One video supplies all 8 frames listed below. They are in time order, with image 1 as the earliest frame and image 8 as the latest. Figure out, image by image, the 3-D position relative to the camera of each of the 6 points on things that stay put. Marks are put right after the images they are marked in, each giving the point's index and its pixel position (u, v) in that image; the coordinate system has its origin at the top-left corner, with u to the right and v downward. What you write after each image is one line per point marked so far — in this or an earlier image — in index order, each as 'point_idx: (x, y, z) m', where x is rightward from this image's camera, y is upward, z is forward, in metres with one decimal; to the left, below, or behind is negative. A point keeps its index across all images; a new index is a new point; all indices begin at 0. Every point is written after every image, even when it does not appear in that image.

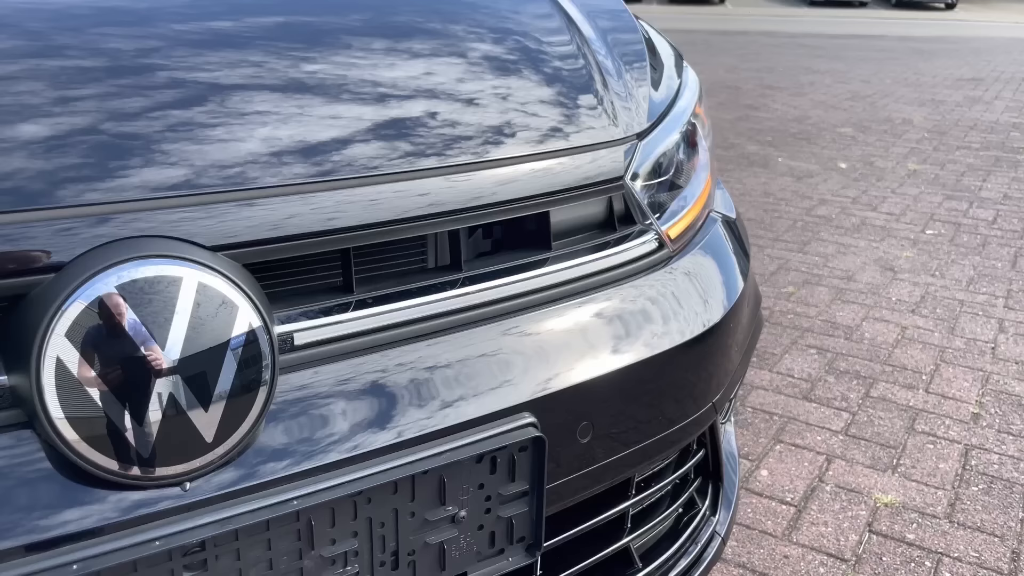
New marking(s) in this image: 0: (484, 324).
0: (0.0, 0.0, +0.9) m
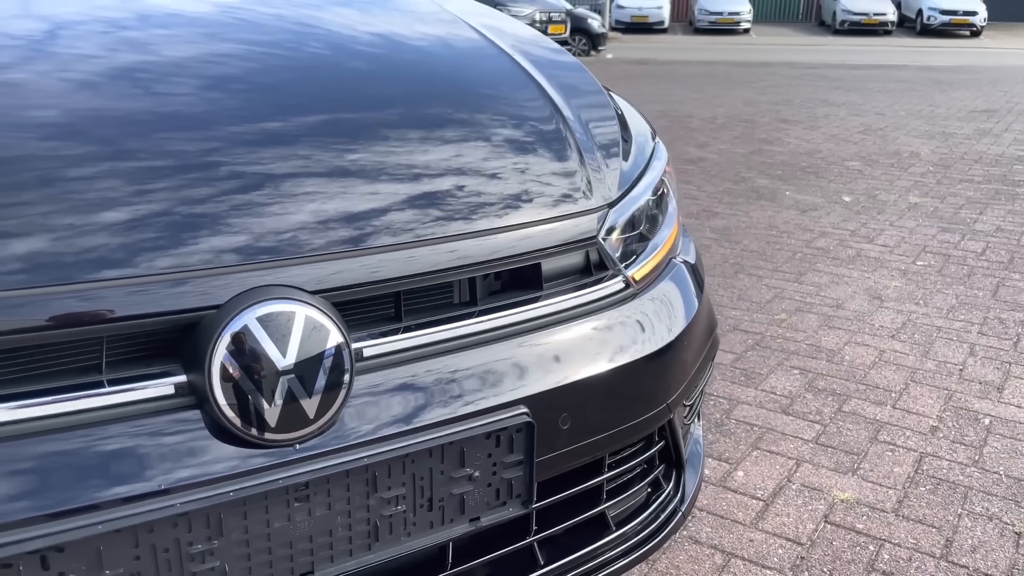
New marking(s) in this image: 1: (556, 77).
0: (0.0, -0.1, +1.2) m
1: (0.0, +0.5, +1.8) m
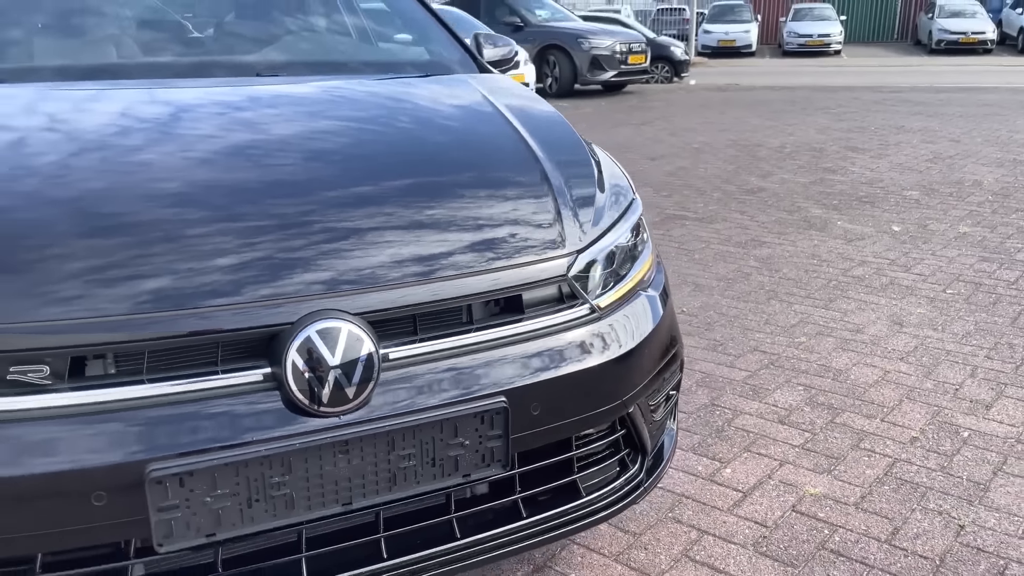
0: (-0.1, -0.1, +1.7) m
1: (+0.1, +0.4, +2.3) m
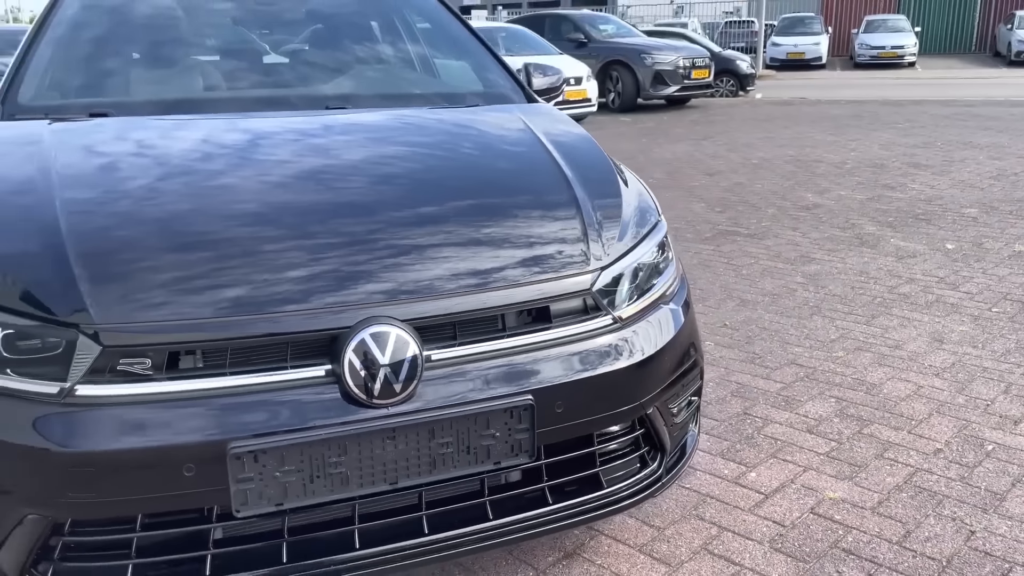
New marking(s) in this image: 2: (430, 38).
0: (0.0, -0.2, +1.9) m
1: (+0.2, +0.4, +2.5) m
2: (-0.4, +1.1, +3.8) m
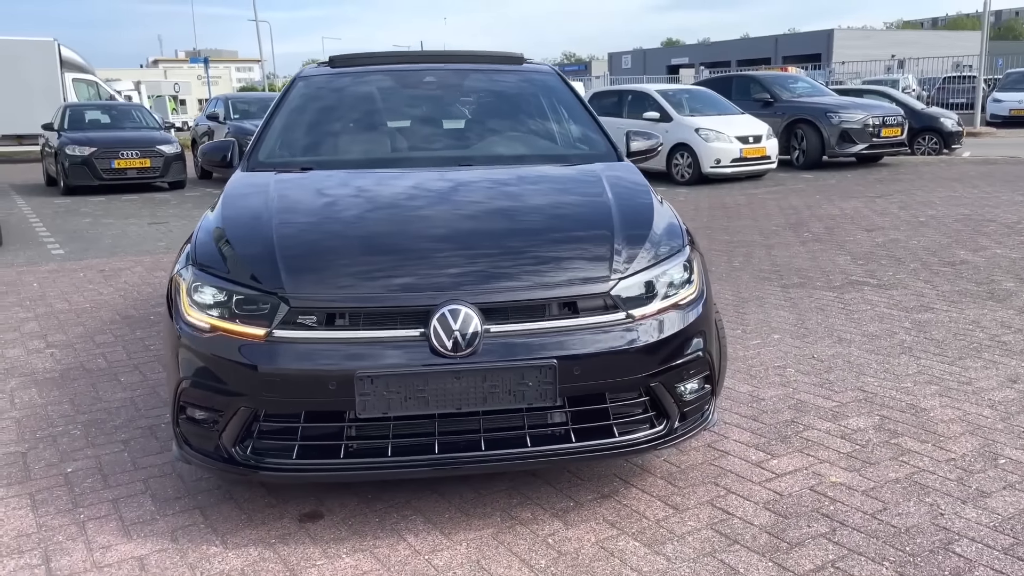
0: (+0.1, -0.1, +2.8) m
1: (+0.5, +0.3, +3.4) m
2: (+0.3, +1.0, +4.8) m
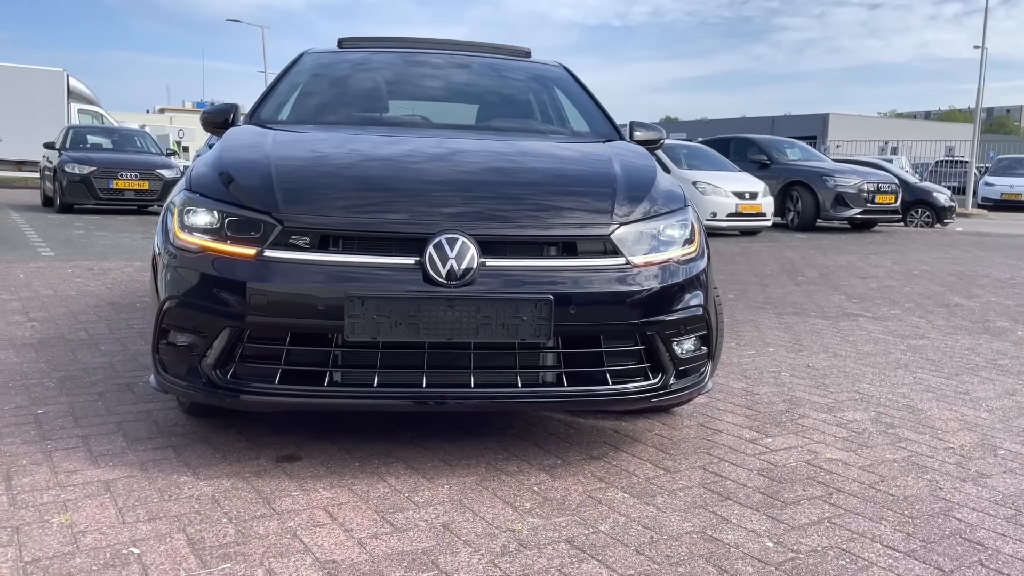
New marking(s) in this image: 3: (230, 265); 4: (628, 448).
0: (+0.1, +0.1, +2.8) m
1: (+0.5, +0.5, +3.4) m
2: (+0.3, +1.1, +4.8) m
3: (-0.9, +0.1, +2.8) m
4: (+0.4, -0.6, +3.2) m
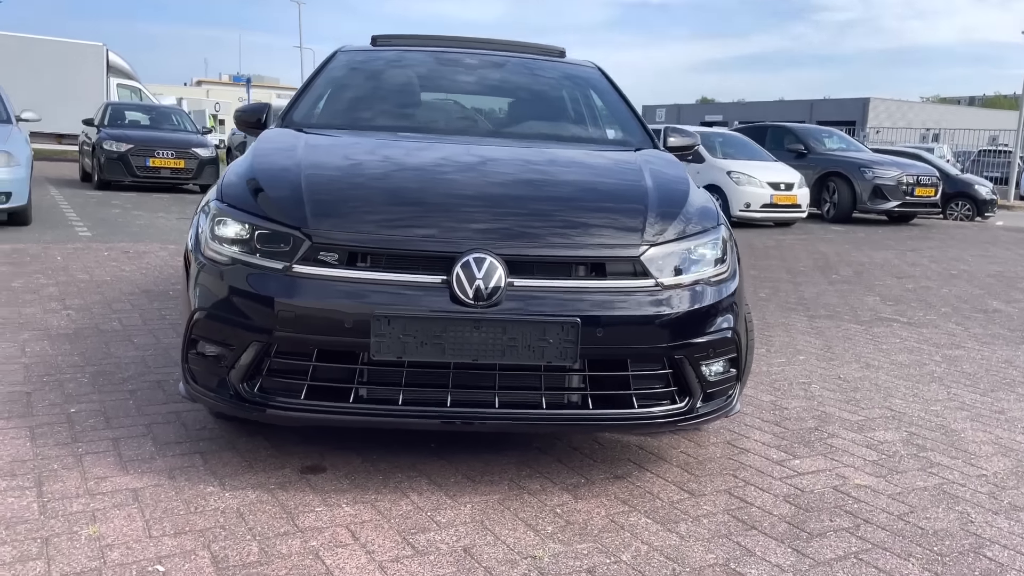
0: (+0.2, 0.0, +2.7) m
1: (+0.6, +0.4, +3.3) m
2: (+0.5, +1.0, +4.8) m
3: (-0.8, 0.0, +2.8) m
4: (+0.5, -0.7, +3.2) m
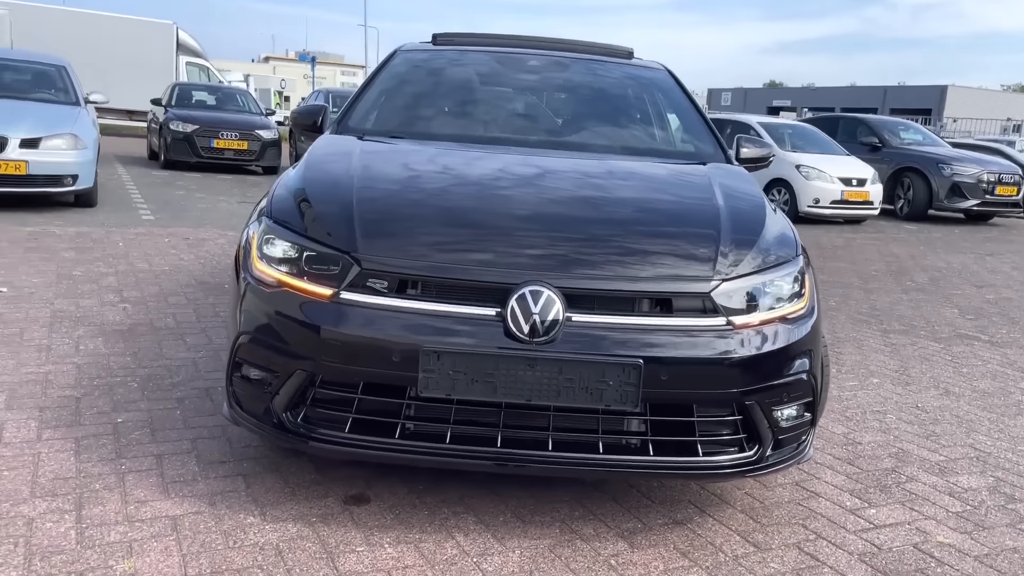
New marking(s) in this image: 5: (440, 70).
0: (+0.4, -0.1, +2.6) m
1: (+0.8, +0.3, +3.1) m
2: (+0.8, +1.0, +4.5) m
3: (-0.6, -0.1, +2.6) m
4: (+0.7, -0.8, +3.0) m
5: (-0.4, +1.2, +4.6) m
